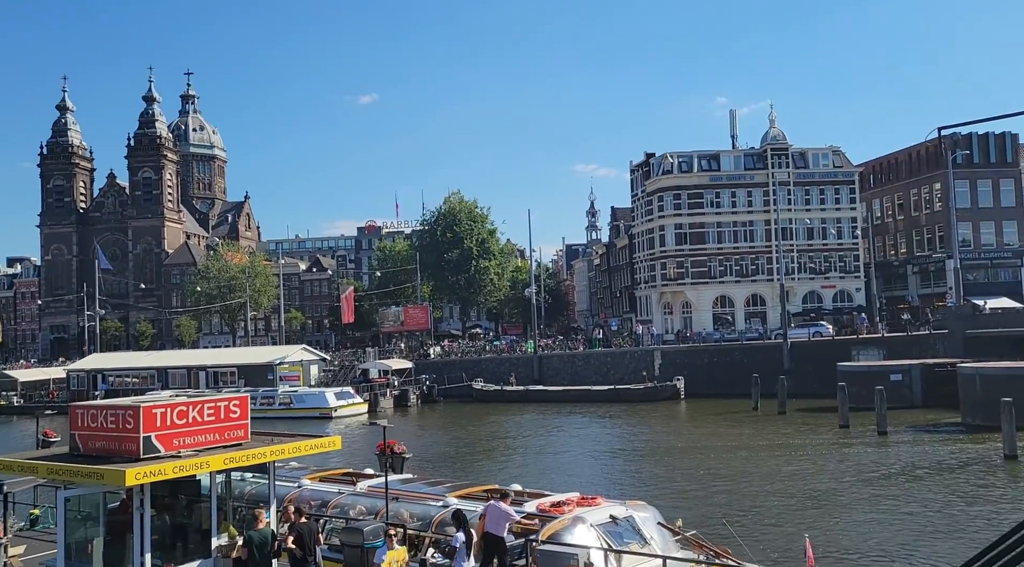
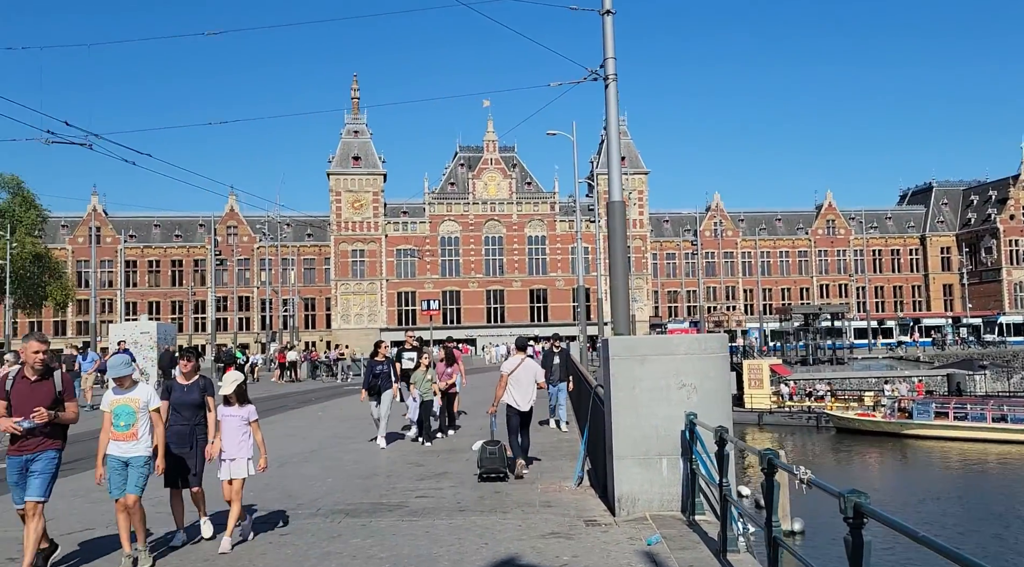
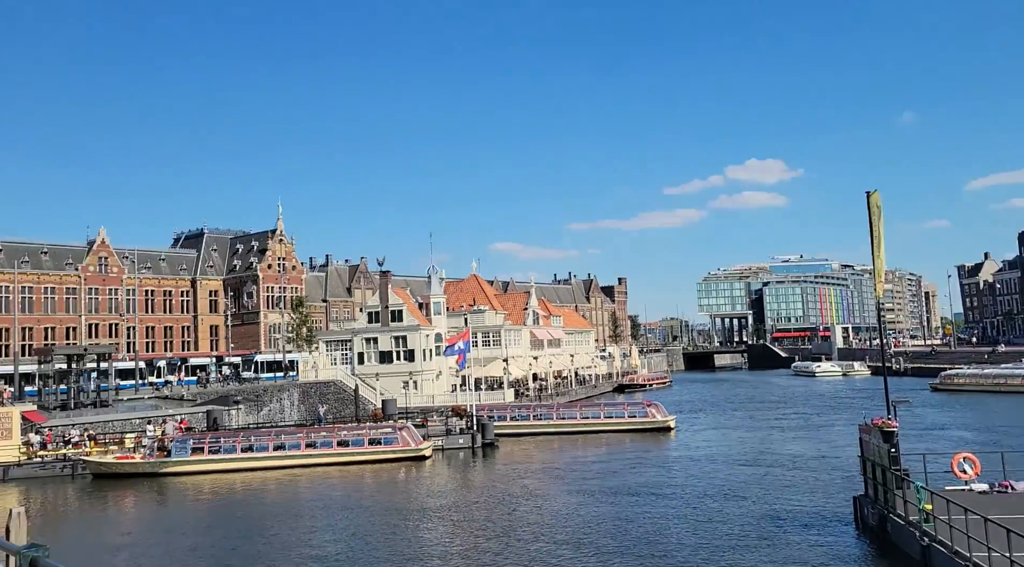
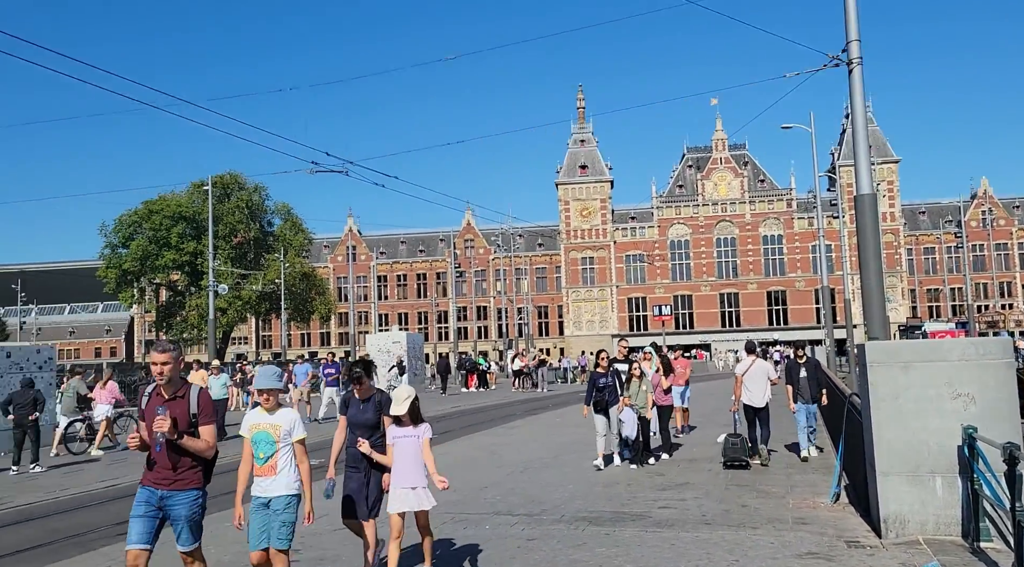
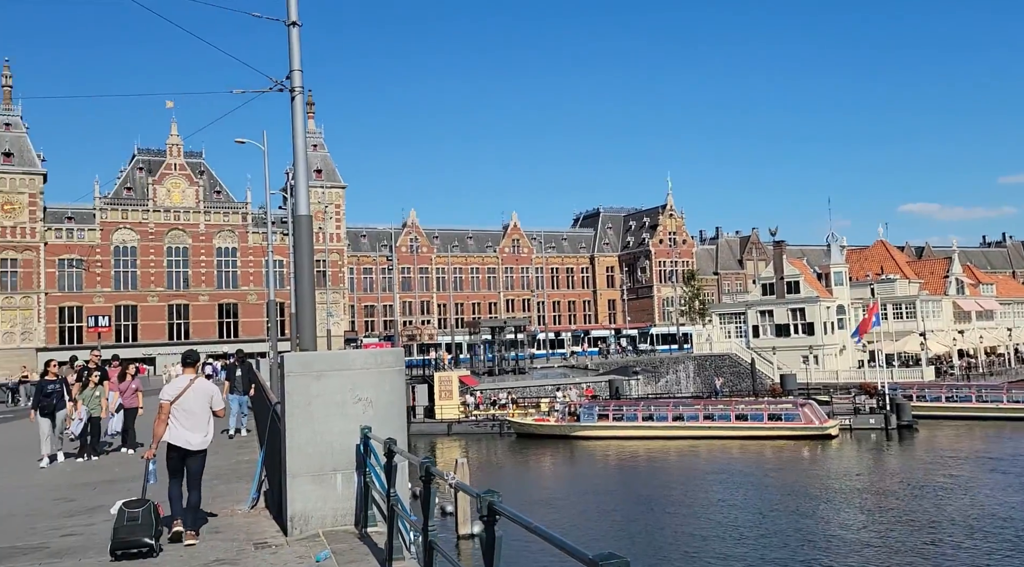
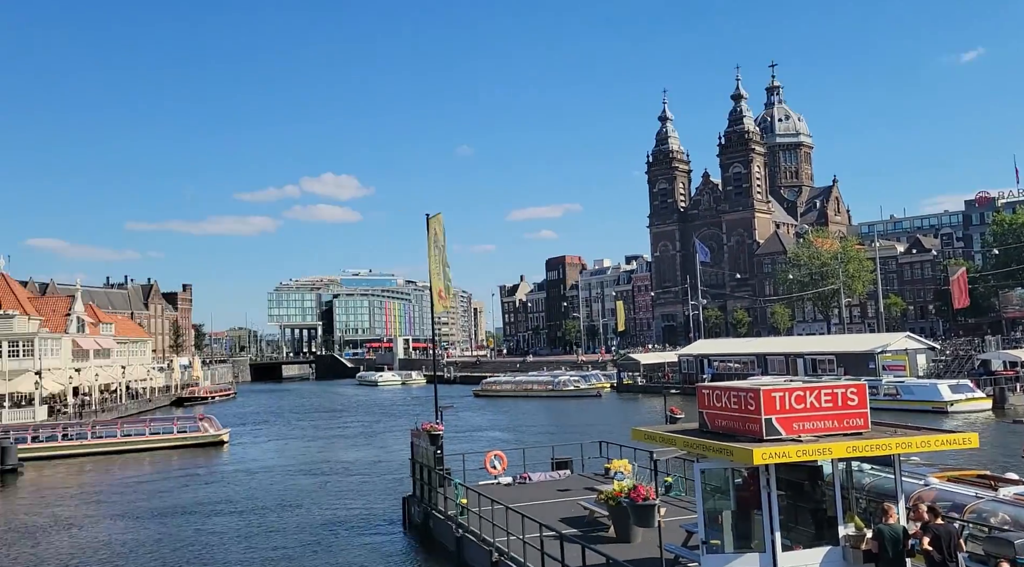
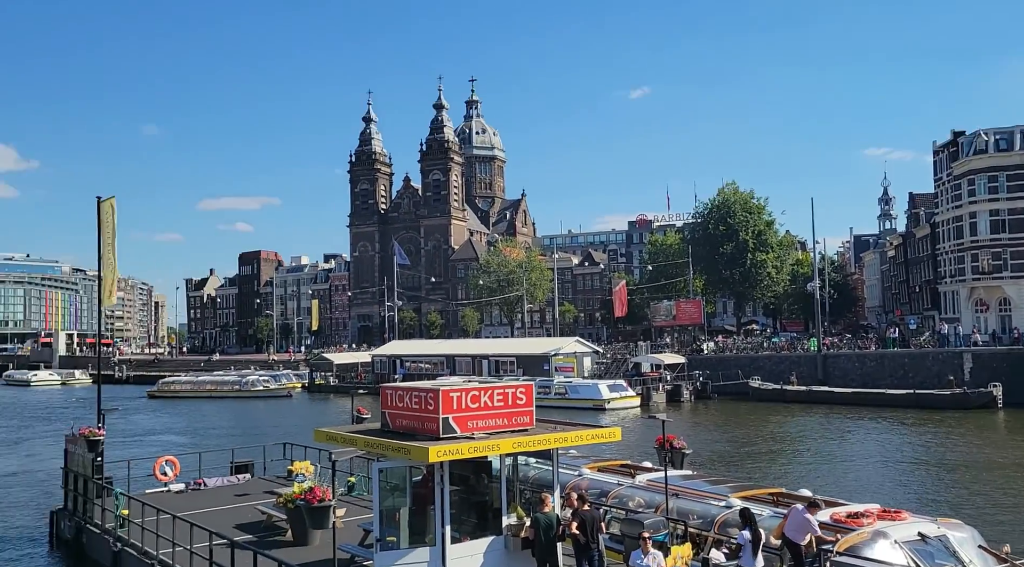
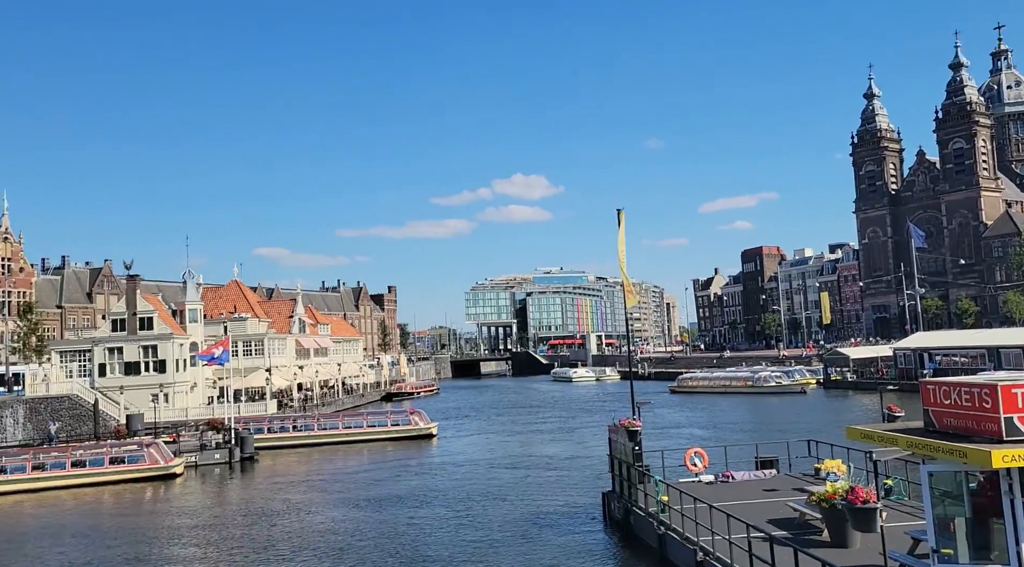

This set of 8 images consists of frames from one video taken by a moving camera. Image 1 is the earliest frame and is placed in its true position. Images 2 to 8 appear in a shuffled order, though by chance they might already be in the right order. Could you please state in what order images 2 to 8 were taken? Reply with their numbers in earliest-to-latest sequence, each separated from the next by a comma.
7, 6, 8, 3, 5, 2, 4
